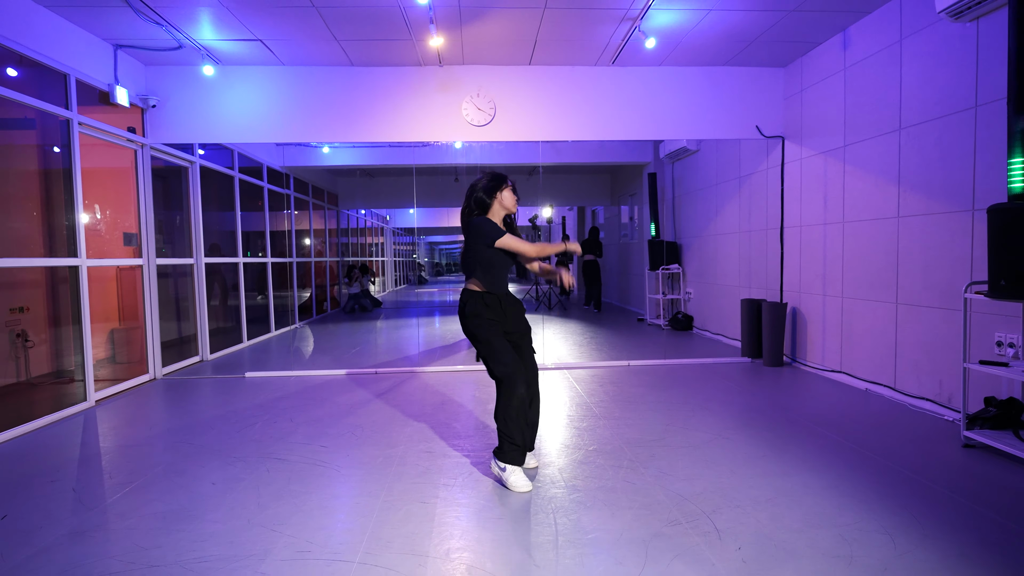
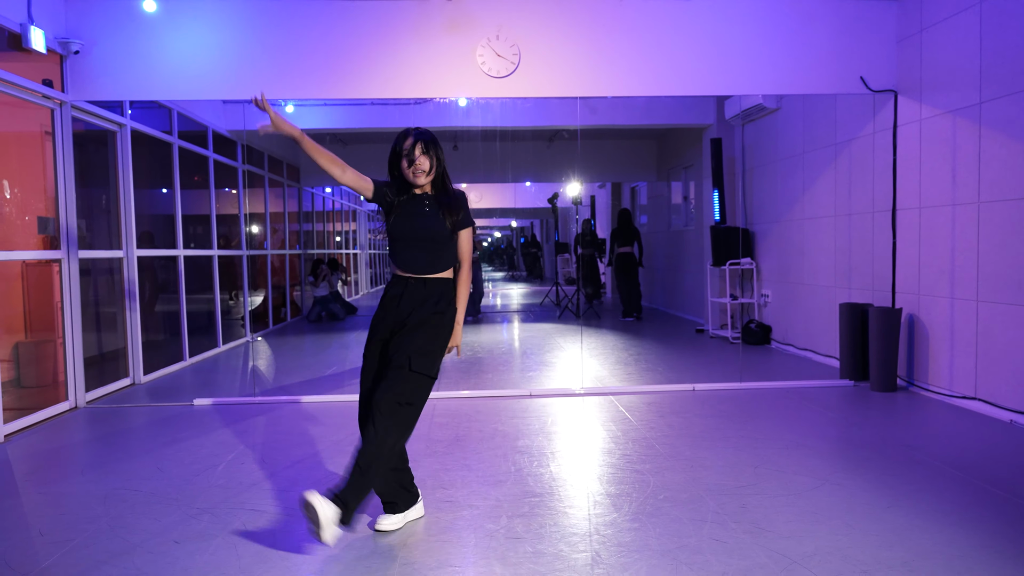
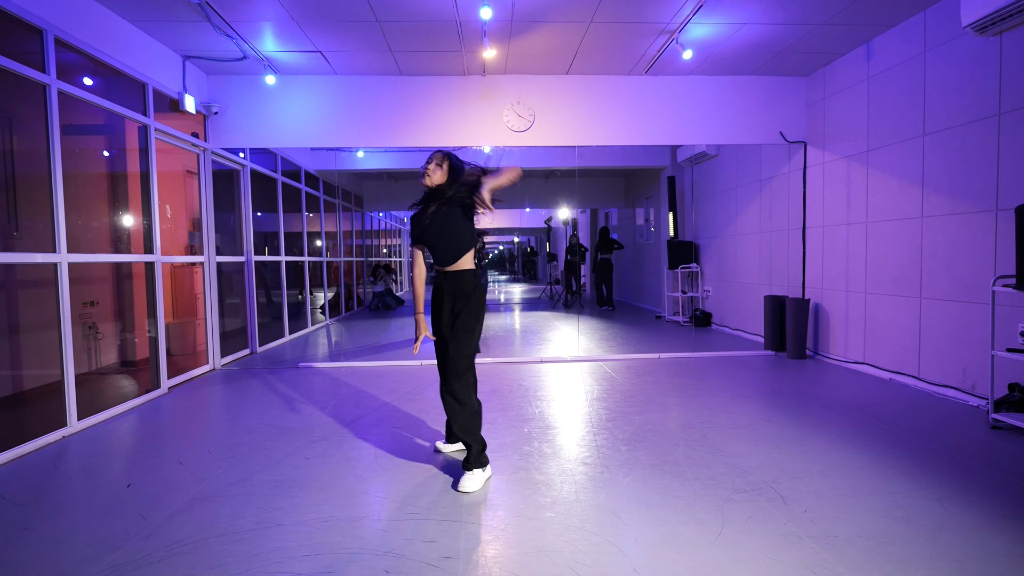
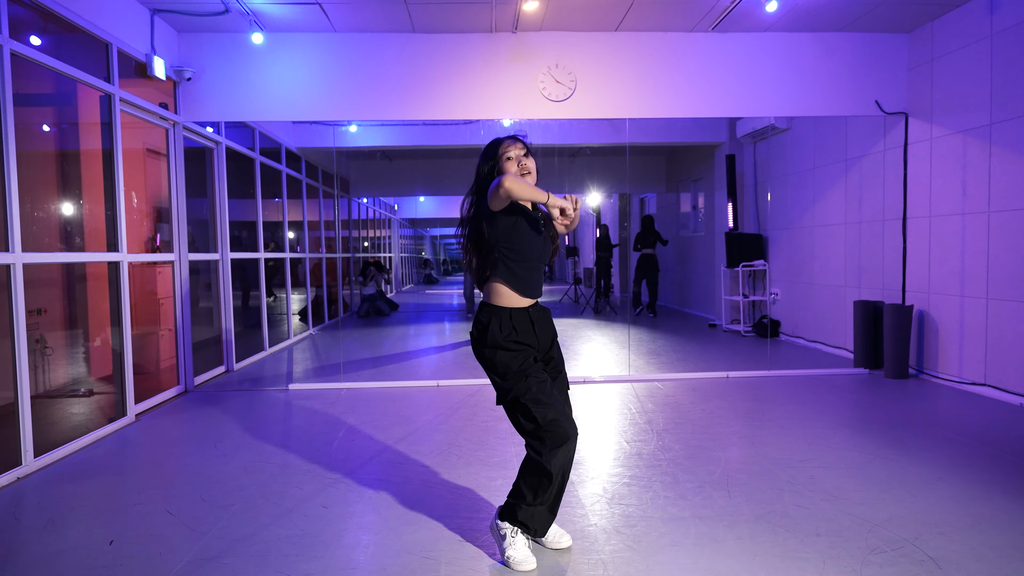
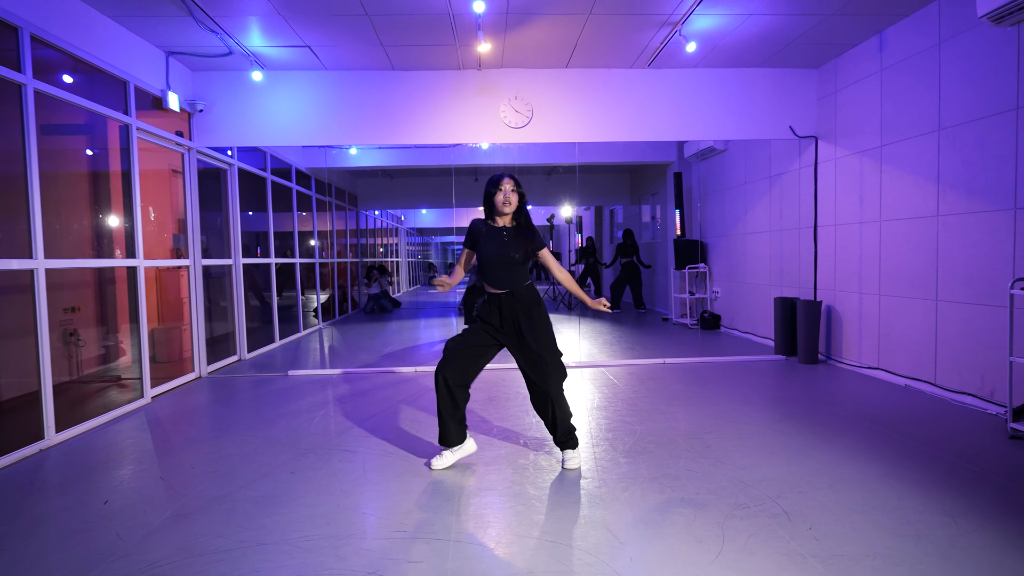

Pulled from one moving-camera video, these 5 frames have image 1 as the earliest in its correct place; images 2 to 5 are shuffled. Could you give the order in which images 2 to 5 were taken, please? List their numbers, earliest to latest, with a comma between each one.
2, 3, 4, 5
